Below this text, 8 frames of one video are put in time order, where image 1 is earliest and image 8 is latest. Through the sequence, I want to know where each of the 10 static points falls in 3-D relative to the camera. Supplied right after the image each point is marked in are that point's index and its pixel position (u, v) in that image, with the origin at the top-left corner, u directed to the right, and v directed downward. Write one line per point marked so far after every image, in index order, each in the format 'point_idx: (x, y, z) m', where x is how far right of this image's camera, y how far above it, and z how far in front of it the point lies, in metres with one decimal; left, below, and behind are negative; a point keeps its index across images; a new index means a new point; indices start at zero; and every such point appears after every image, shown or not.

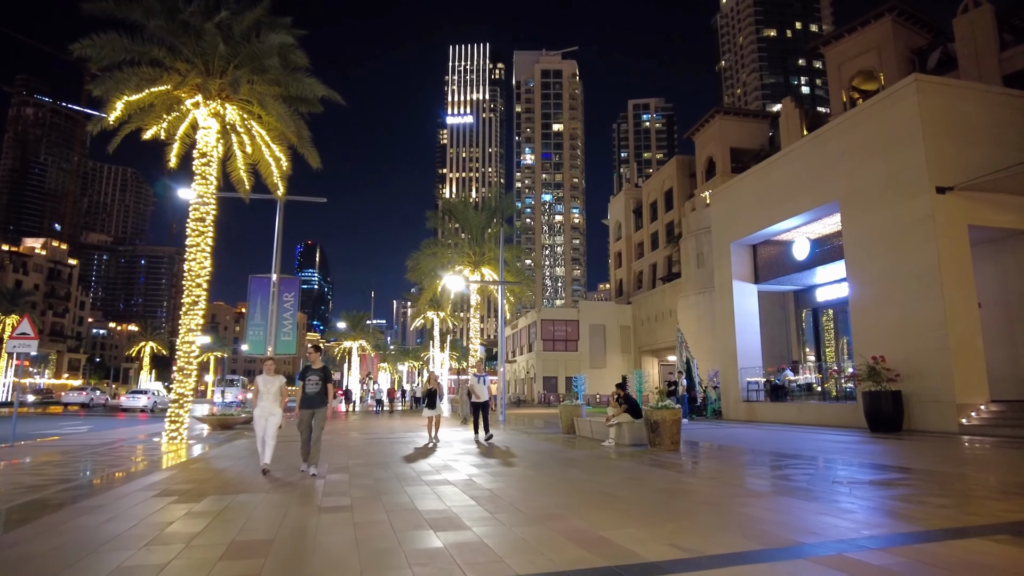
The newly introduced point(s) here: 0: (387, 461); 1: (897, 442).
0: (-2.2, -3.1, +10.9) m
1: (+9.4, -3.8, +14.8) m
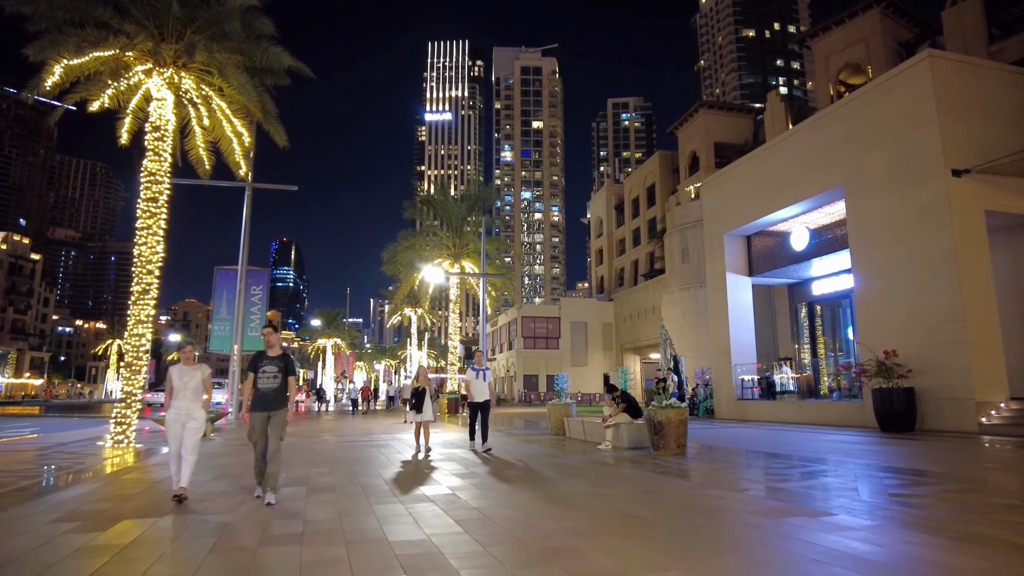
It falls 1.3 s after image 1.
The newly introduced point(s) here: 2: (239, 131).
0: (-2.4, -2.8, +9.4) m
1: (+9.1, -3.5, +13.8) m
2: (-8.2, +4.7, +18.2) m
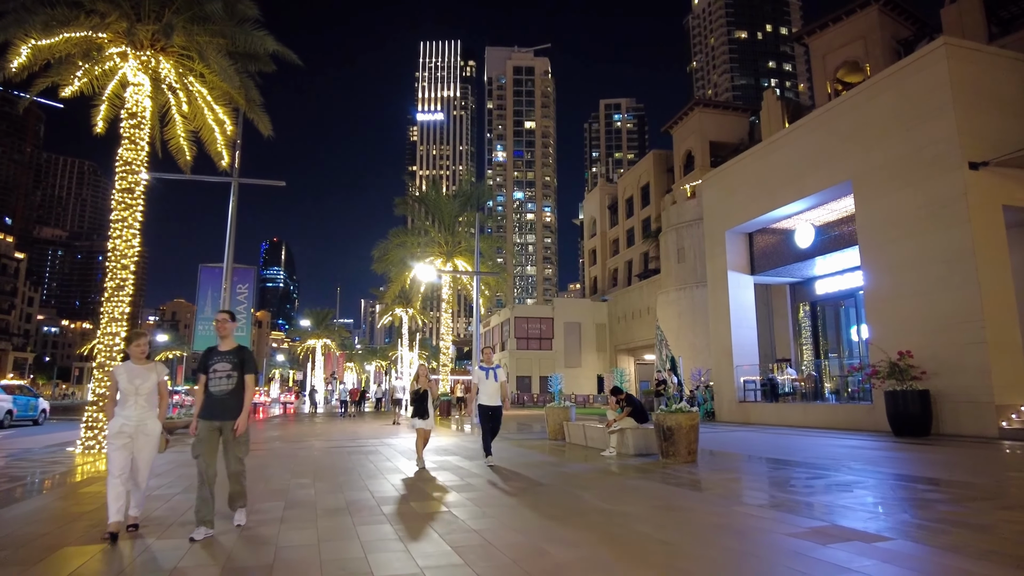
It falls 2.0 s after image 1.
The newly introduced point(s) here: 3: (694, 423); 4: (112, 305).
0: (-2.4, -2.8, +8.6) m
1: (+9.0, -3.5, +13.1) m
2: (-8.3, +4.8, +17.3) m
3: (+3.1, -2.3, +10.3) m
4: (-10.0, -0.4, +15.3) m
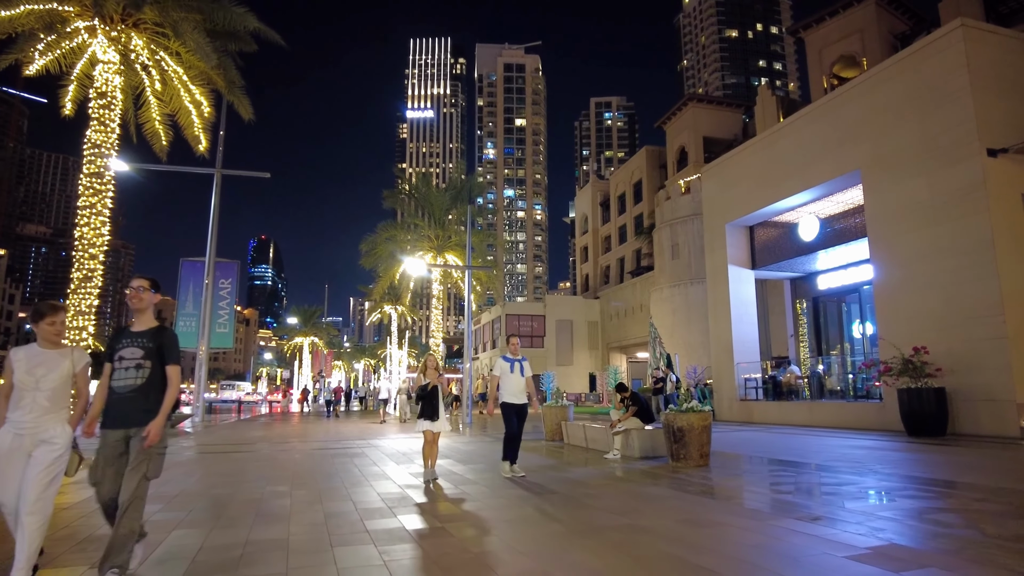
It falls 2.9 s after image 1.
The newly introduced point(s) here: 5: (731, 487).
0: (-2.4, -2.6, +7.7) m
1: (+8.9, -3.3, +12.5) m
2: (-8.4, +5.0, +16.4) m
3: (+3.0, -2.1, +9.5) m
4: (-10.2, -0.2, +14.3) m
5: (+3.1, -2.8, +8.6) m
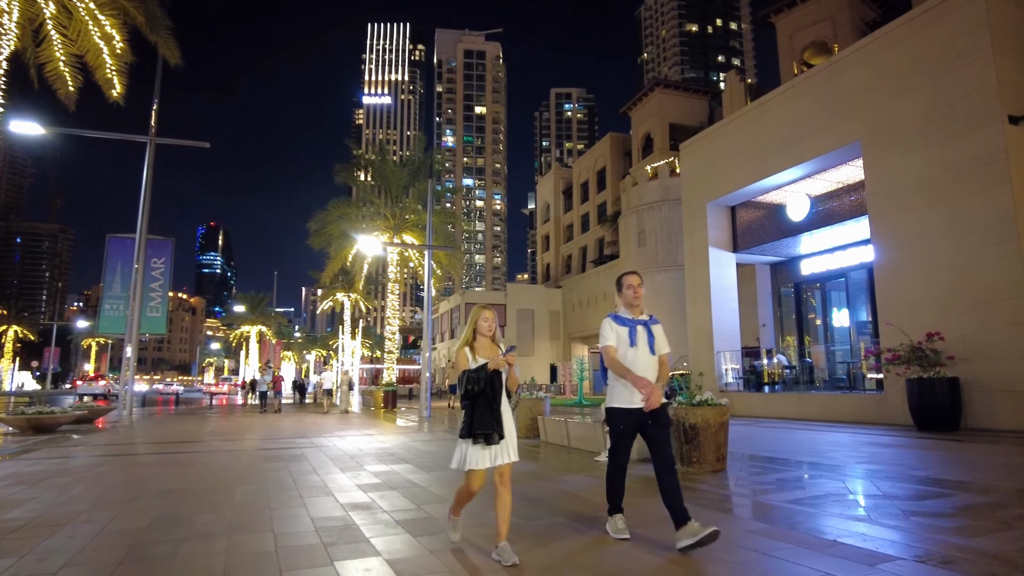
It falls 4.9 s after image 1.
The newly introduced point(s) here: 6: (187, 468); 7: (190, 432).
0: (-2.6, -2.1, +5.7) m
1: (+8.4, -2.9, +11.2) m
2: (-9.1, +5.7, +13.8) m
3: (+2.7, -1.7, +7.8) m
4: (-10.8, +0.4, +11.7) m
5: (+2.9, -2.4, +7.0) m
6: (-5.3, -2.9, +10.0) m
7: (-9.7, -4.3, +18.4) m
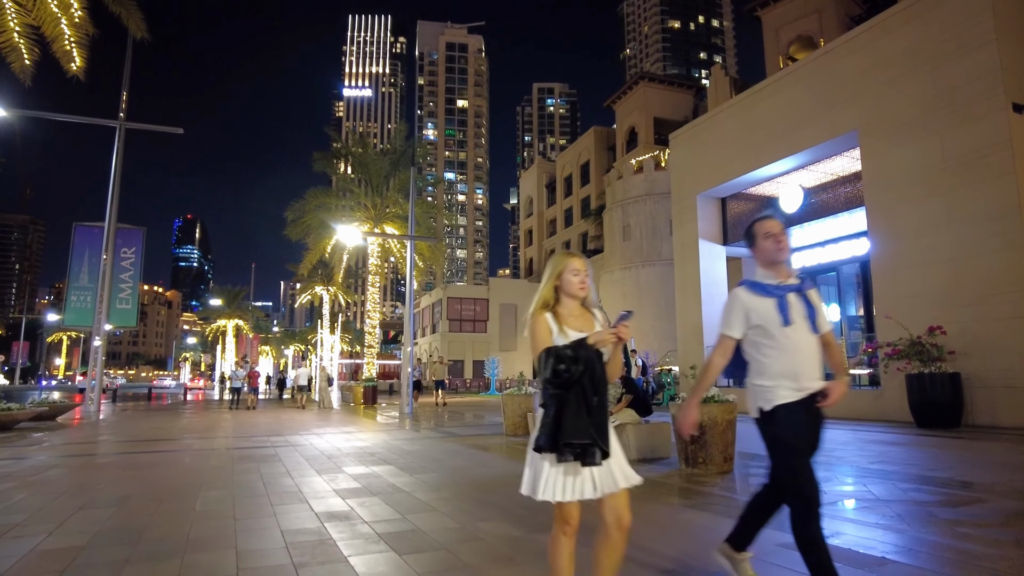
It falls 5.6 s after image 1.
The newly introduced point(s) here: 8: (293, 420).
0: (-2.6, -2.0, +5.0) m
1: (+8.2, -2.8, +10.9) m
2: (-9.3, +5.9, +12.8) m
3: (+2.6, -1.5, +7.3) m
4: (-10.9, +0.6, +10.7) m
5: (+2.8, -2.3, +6.4) m
6: (-5.5, -2.7, +9.3) m
7: (-10.1, -4.1, +17.5) m
8: (-6.3, -3.8, +17.6) m
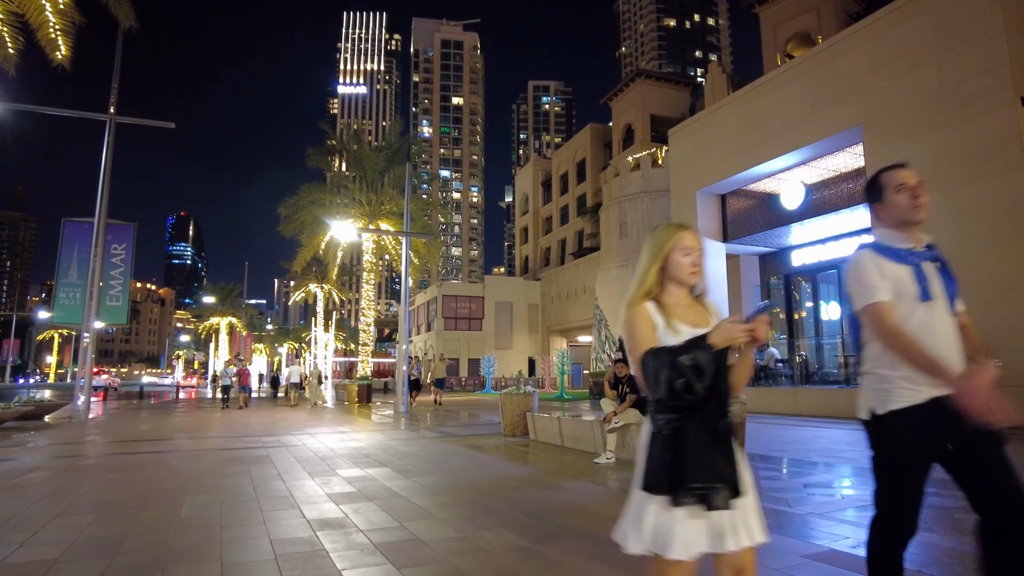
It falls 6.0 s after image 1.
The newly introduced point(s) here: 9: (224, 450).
0: (-2.6, -1.9, +4.7) m
1: (+8.2, -2.7, +10.7) m
2: (-9.4, +6.0, +12.4) m
3: (+2.7, -1.5, +7.1) m
4: (-11.0, +0.7, +10.3) m
5: (+2.8, -2.2, +6.2) m
6: (-5.5, -2.7, +8.9) m
7: (-10.2, -4.0, +17.1) m
8: (-6.4, -3.7, +17.3) m
9: (-5.1, -2.9, +10.7) m
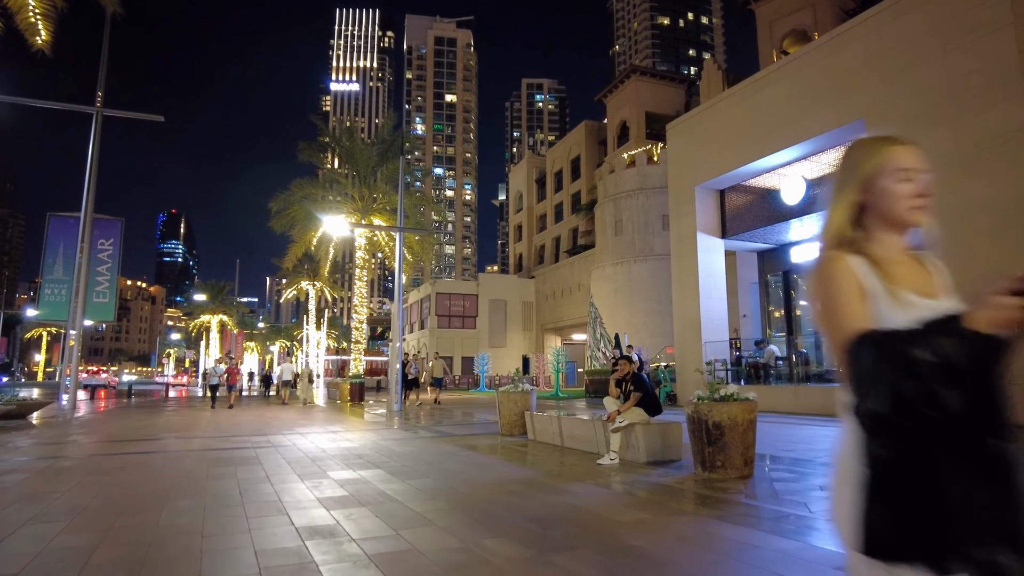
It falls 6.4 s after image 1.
0: (-2.5, -1.8, +4.3) m
1: (+8.1, -2.6, +10.4) m
2: (-9.4, +6.1, +12.0) m
3: (+2.7, -1.4, +6.7) m
4: (-11.0, +0.8, +9.9) m
5: (+2.8, -2.2, +5.9) m
6: (-5.5, -2.6, +8.5) m
7: (-10.3, -3.8, +16.6) m
8: (-6.5, -3.6, +16.8) m
9: (-5.2, -2.8, +10.4) m
